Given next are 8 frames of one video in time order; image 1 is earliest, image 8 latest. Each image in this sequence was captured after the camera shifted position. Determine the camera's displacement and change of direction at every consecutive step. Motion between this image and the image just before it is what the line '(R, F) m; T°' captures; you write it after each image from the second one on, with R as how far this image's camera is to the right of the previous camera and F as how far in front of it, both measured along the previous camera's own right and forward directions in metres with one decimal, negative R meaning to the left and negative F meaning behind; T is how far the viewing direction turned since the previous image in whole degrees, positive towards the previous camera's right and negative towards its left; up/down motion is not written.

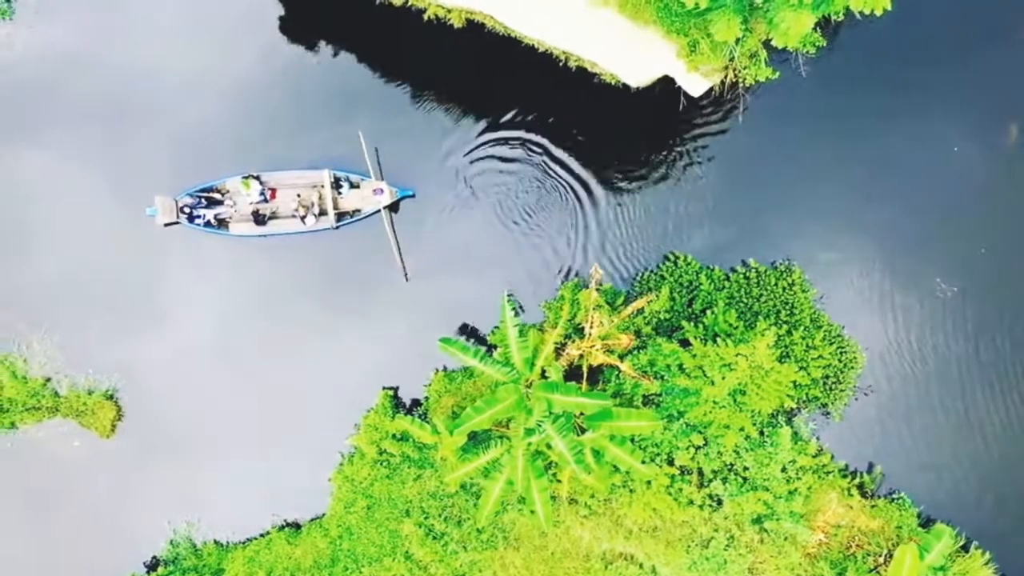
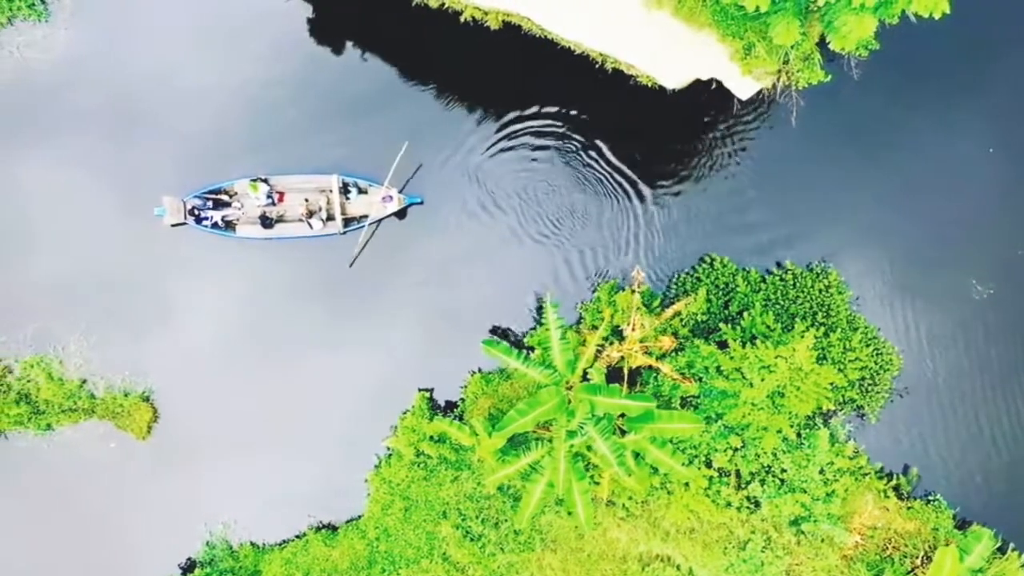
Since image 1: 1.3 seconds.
(-0.6, 0.0) m; 0°
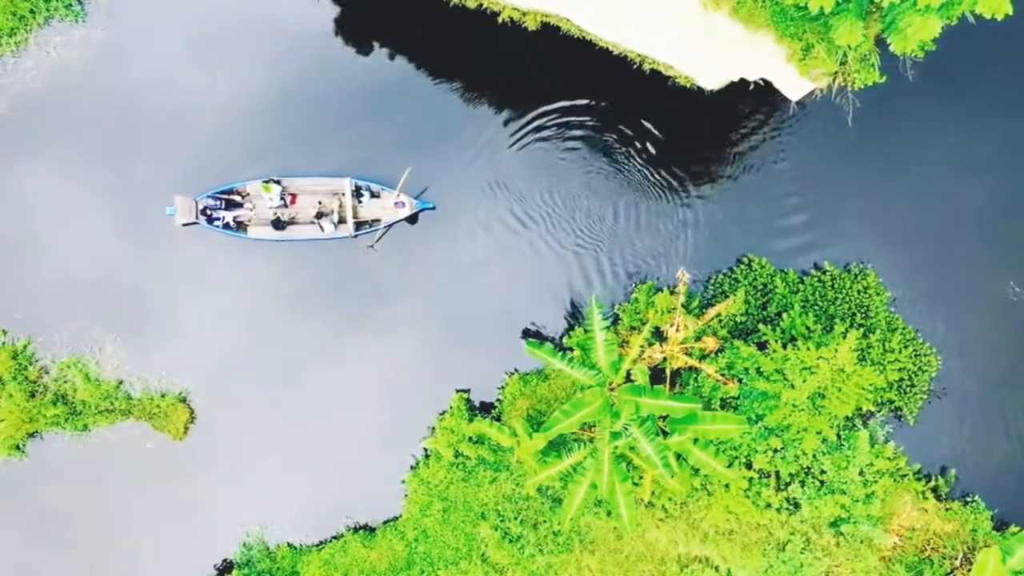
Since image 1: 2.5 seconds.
(-0.6, 0.0) m; 0°
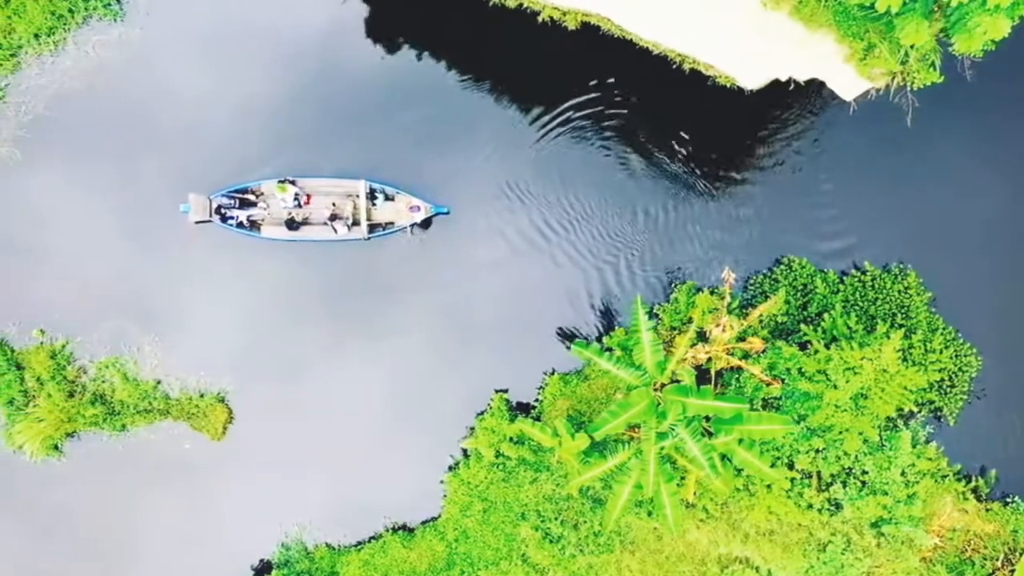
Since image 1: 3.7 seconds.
(-0.7, 0.0) m; 0°
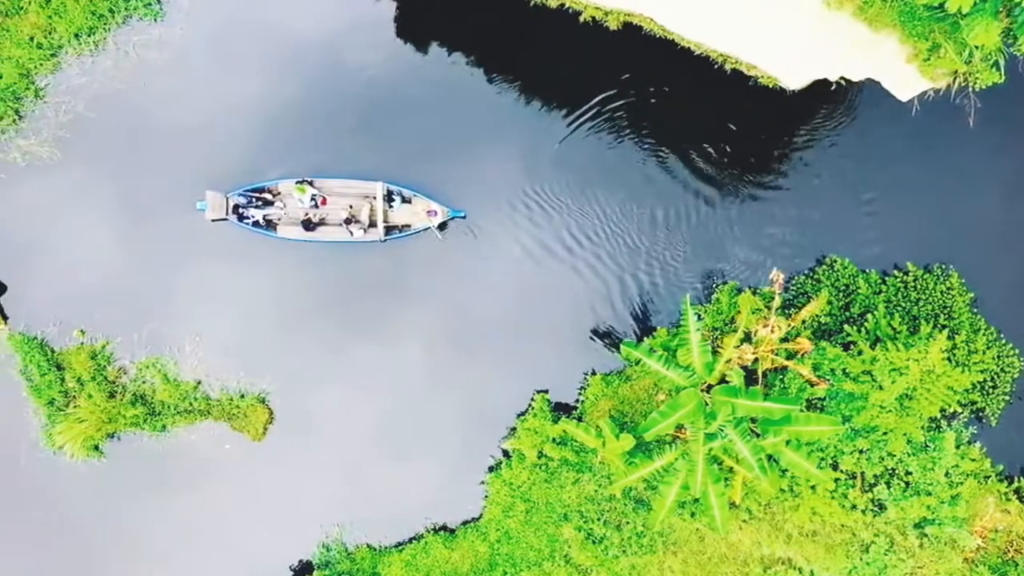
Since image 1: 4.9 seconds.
(-0.7, 0.0) m; 0°
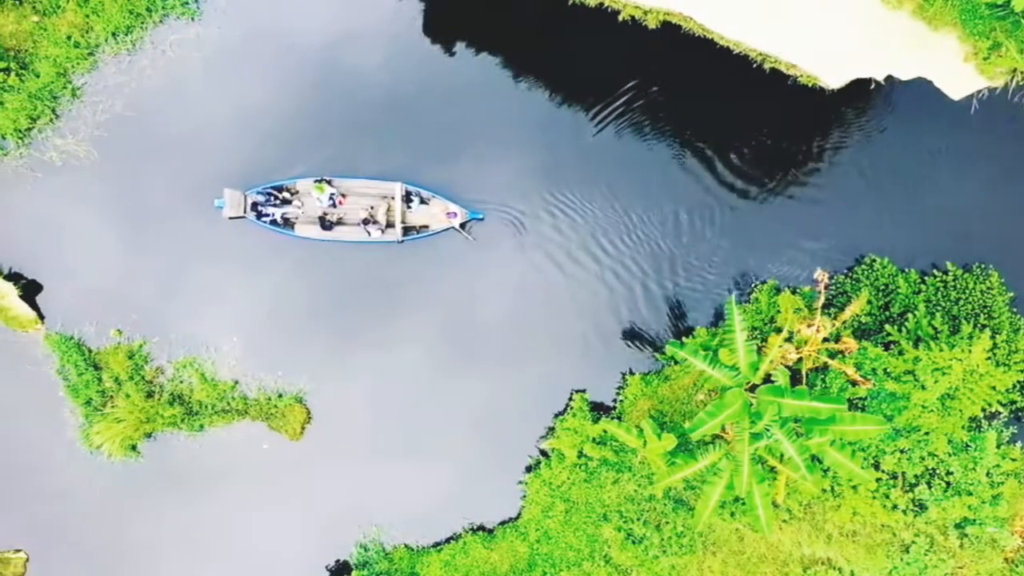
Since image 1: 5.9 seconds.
(-0.6, 0.0) m; 0°
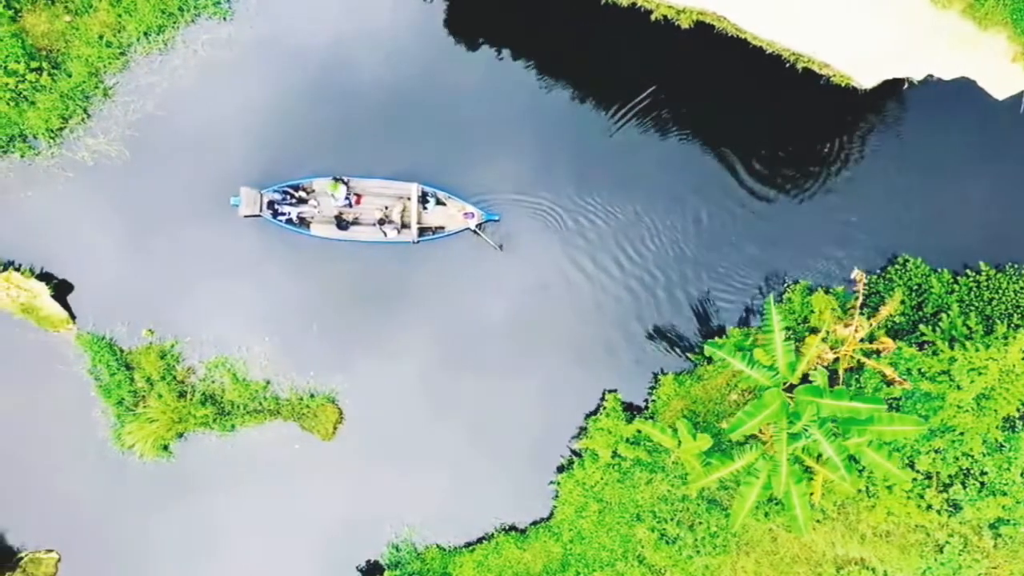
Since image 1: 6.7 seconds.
(-0.5, 0.0) m; 0°
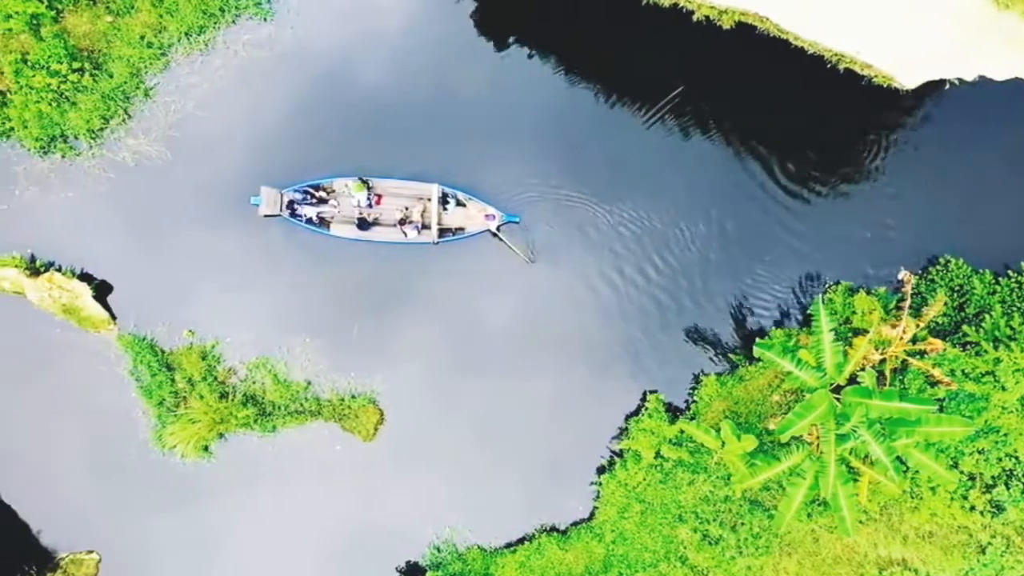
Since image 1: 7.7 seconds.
(-0.7, 0.0) m; 0°
